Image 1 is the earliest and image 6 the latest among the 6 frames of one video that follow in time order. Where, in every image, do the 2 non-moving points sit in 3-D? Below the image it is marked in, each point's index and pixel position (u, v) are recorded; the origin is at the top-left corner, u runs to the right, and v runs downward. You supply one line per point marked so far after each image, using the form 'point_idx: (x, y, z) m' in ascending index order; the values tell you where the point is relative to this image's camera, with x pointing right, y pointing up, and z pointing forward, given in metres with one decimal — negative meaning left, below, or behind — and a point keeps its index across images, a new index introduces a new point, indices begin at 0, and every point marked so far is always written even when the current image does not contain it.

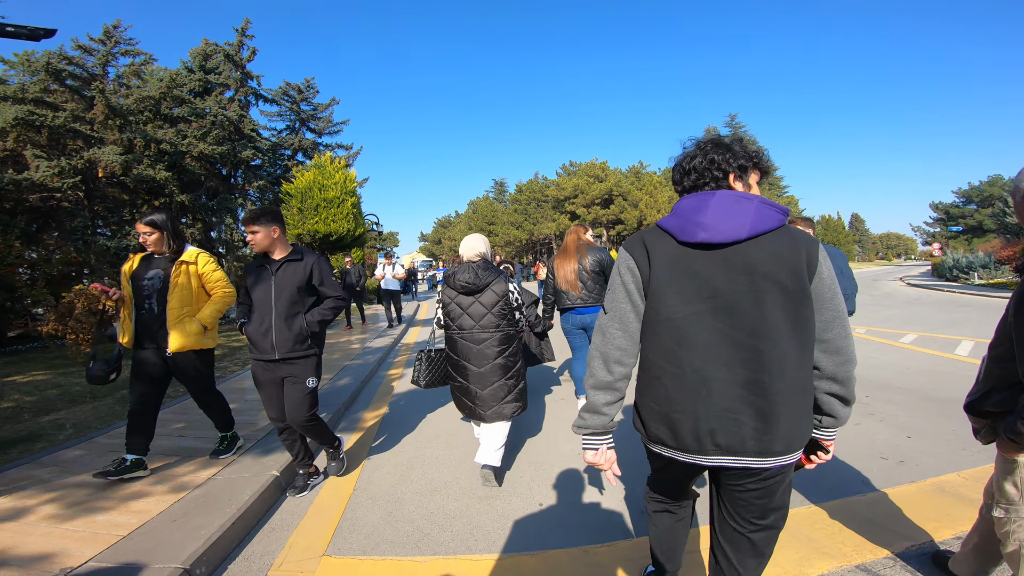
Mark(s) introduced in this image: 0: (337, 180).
0: (-6.0, +3.7, +18.0) m
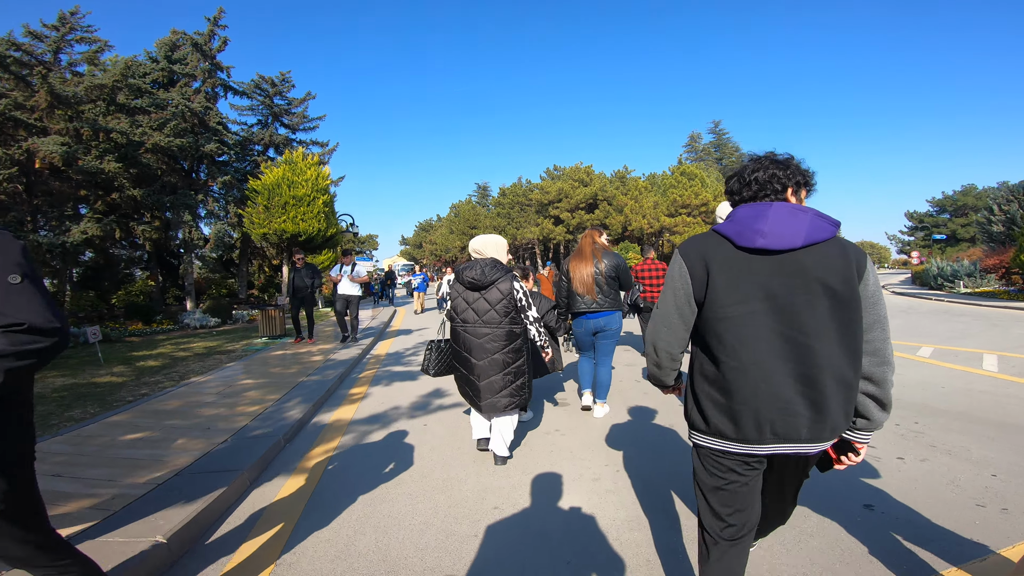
0: (-6.6, +3.6, +16.8) m
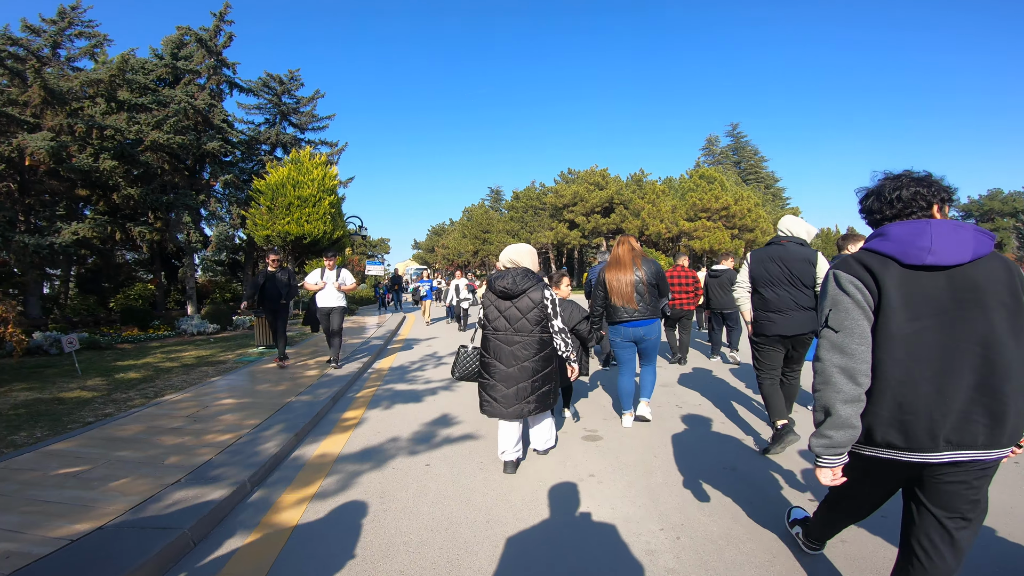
0: (-6.1, +3.4, +16.0) m
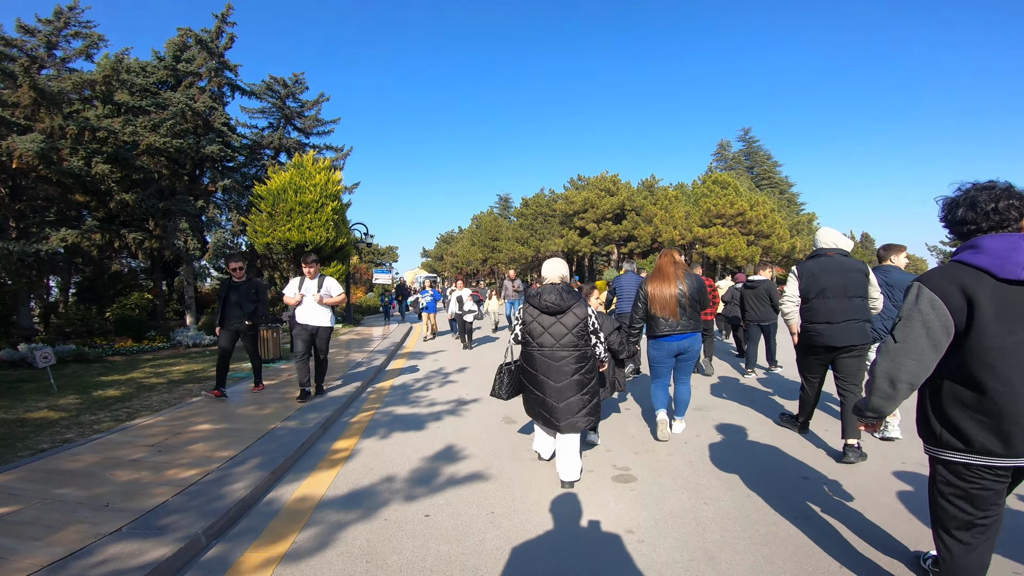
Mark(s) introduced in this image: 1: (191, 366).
0: (-5.8, +3.1, +15.4) m
1: (-6.3, -1.5, +10.2) m
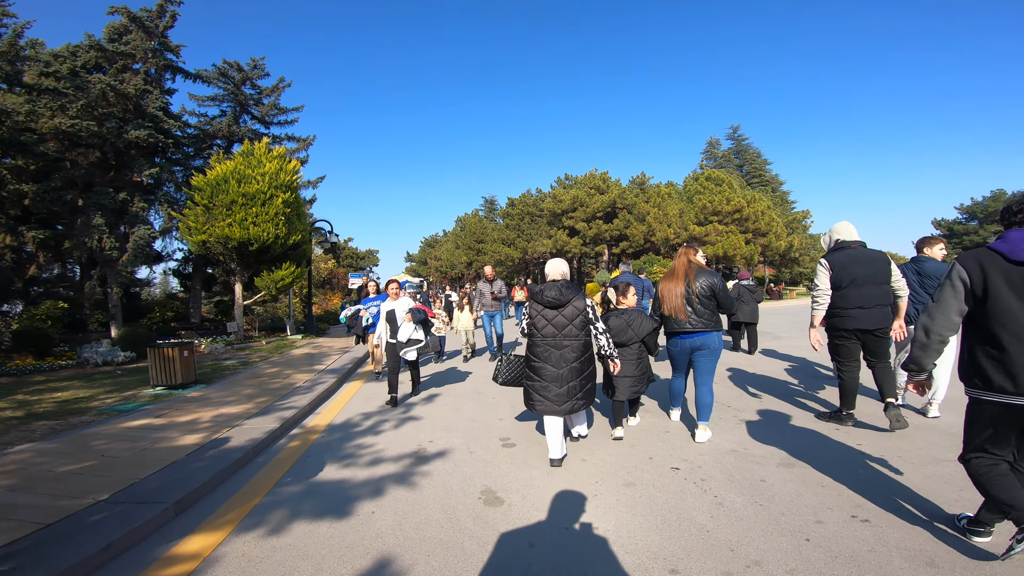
0: (-6.2, +3.0, +13.1) m
1: (-6.5, -1.6, +7.9) m
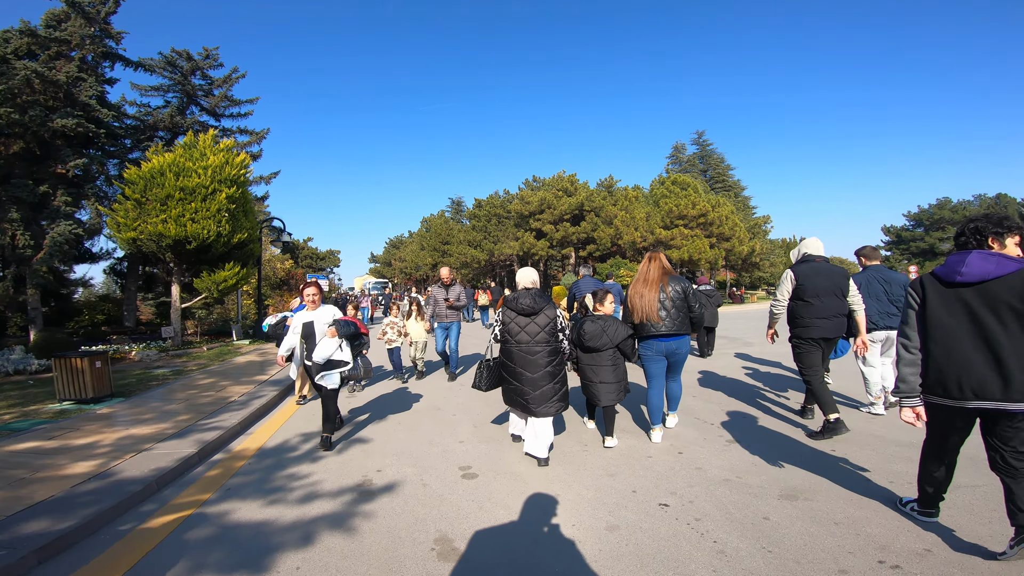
0: (-7.0, +3.0, +12.1) m
1: (-7.0, -1.6, +6.8) m
